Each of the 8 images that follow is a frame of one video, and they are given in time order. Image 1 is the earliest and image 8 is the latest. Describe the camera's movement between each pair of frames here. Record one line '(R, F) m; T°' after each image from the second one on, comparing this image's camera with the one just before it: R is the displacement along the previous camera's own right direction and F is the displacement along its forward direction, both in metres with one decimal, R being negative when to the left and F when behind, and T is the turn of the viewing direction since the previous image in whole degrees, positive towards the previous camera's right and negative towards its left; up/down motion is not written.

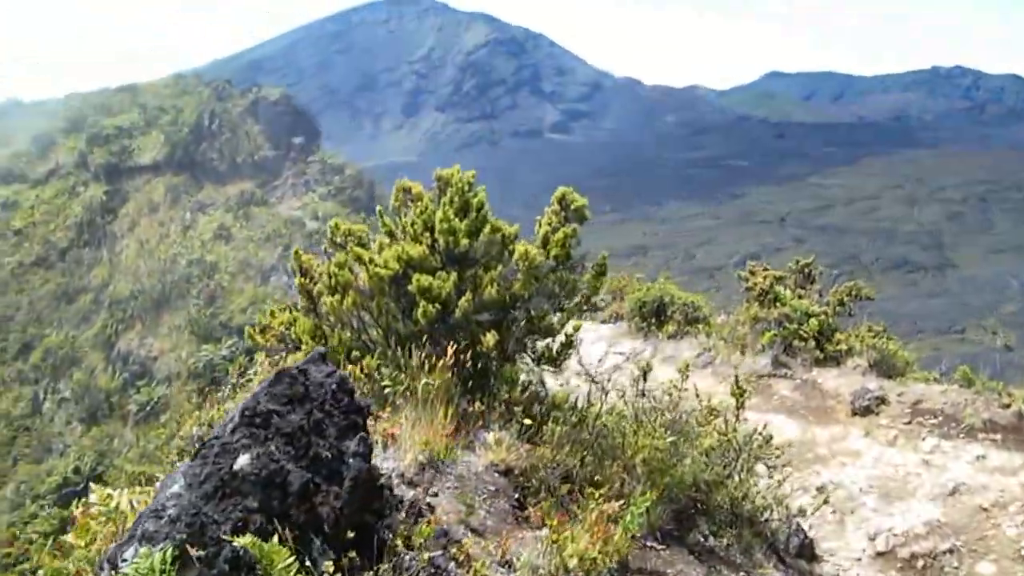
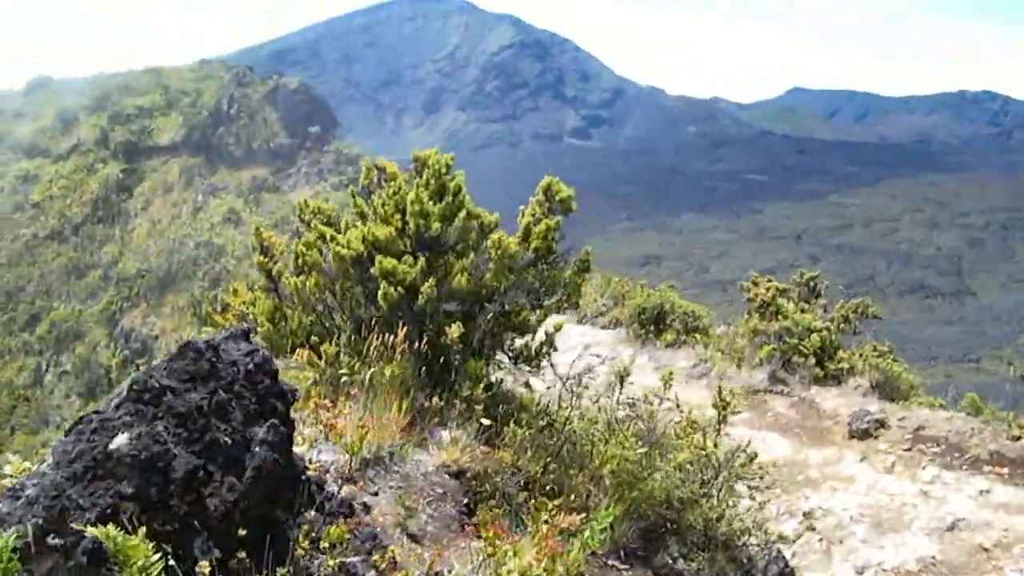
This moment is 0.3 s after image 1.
(+0.3, +0.5) m; -1°
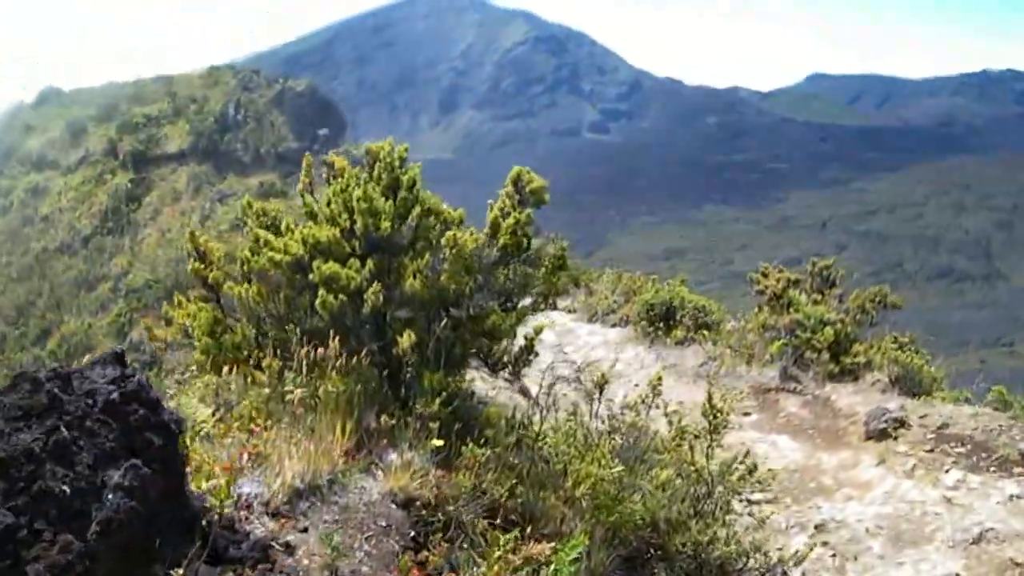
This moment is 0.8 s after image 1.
(+0.4, +0.6) m; -2°
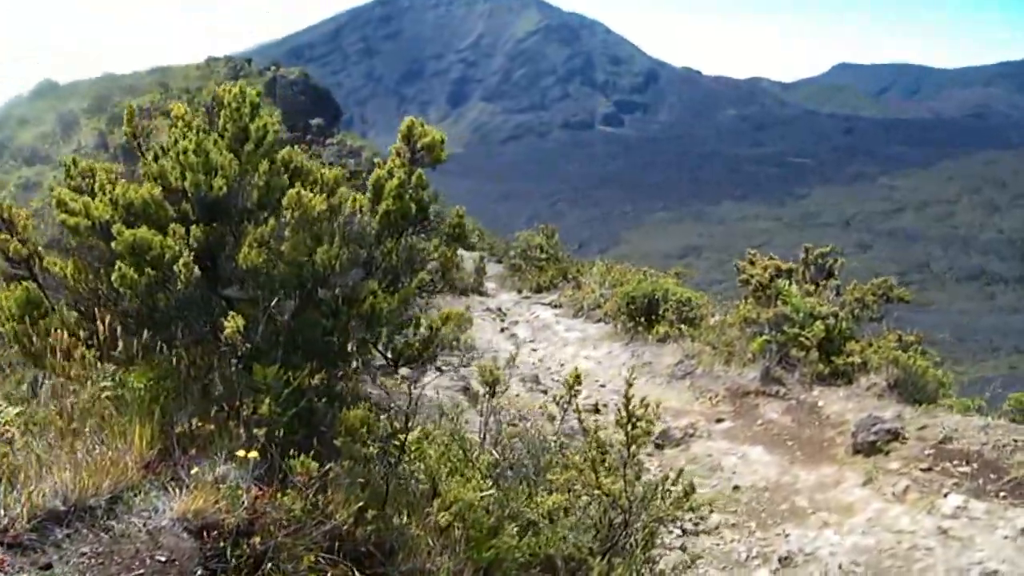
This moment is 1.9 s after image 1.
(+0.8, +1.2) m; -2°
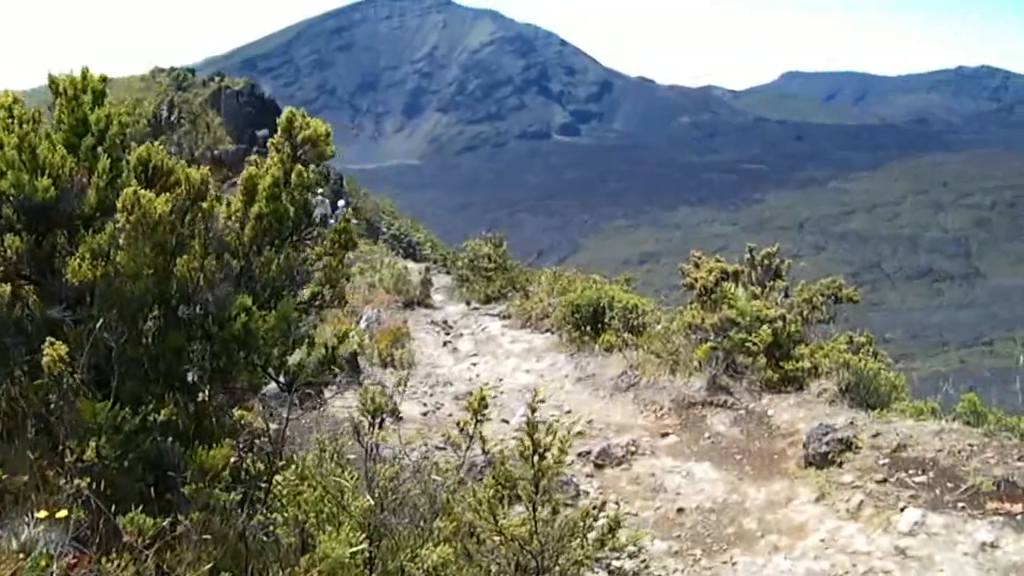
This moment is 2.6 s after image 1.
(+0.3, +0.6) m; +2°
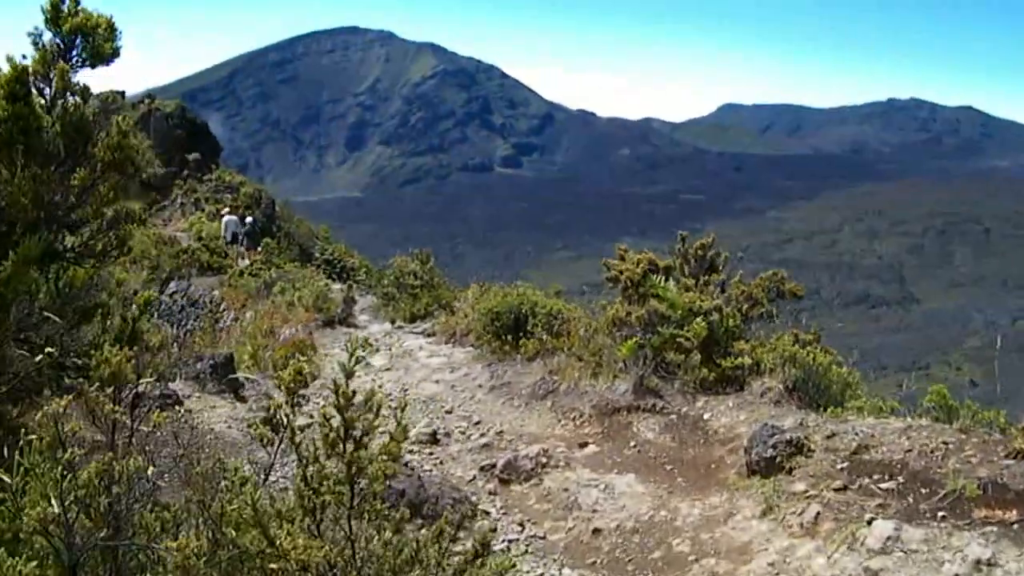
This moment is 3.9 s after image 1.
(+0.4, +1.1) m; +4°
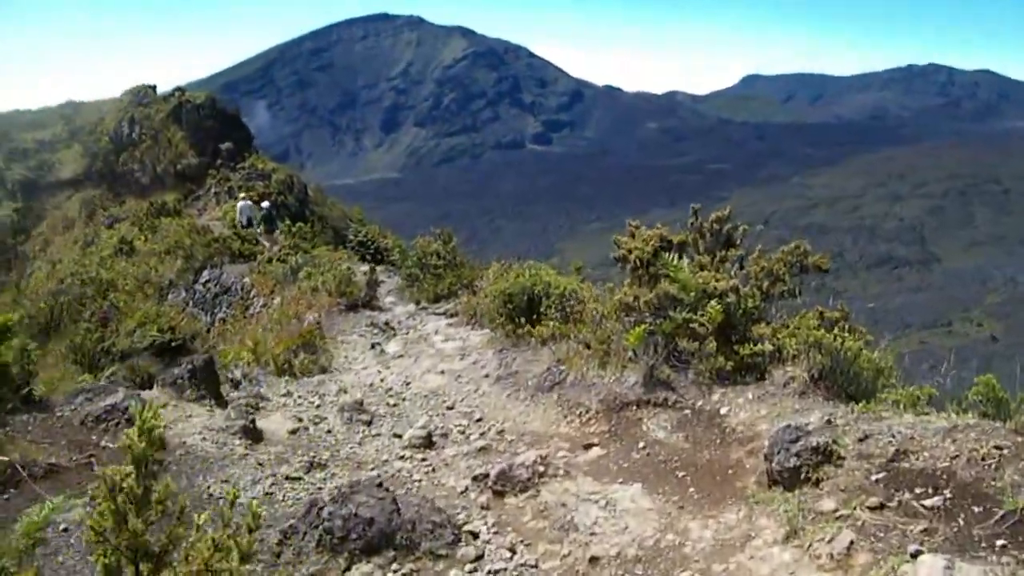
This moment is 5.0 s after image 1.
(+0.3, +0.7) m; -2°
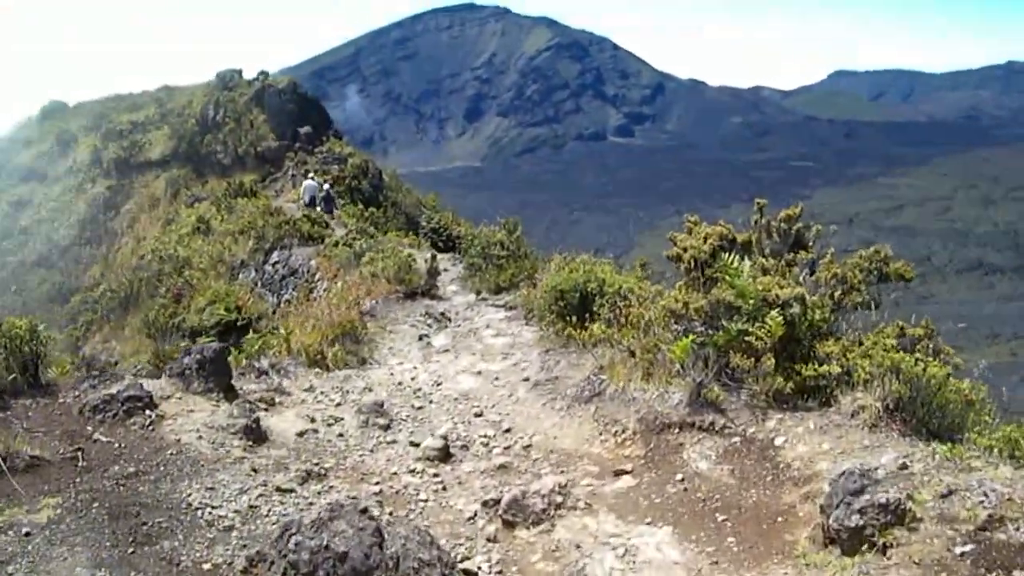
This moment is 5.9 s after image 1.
(+0.3, +0.7) m; -5°
